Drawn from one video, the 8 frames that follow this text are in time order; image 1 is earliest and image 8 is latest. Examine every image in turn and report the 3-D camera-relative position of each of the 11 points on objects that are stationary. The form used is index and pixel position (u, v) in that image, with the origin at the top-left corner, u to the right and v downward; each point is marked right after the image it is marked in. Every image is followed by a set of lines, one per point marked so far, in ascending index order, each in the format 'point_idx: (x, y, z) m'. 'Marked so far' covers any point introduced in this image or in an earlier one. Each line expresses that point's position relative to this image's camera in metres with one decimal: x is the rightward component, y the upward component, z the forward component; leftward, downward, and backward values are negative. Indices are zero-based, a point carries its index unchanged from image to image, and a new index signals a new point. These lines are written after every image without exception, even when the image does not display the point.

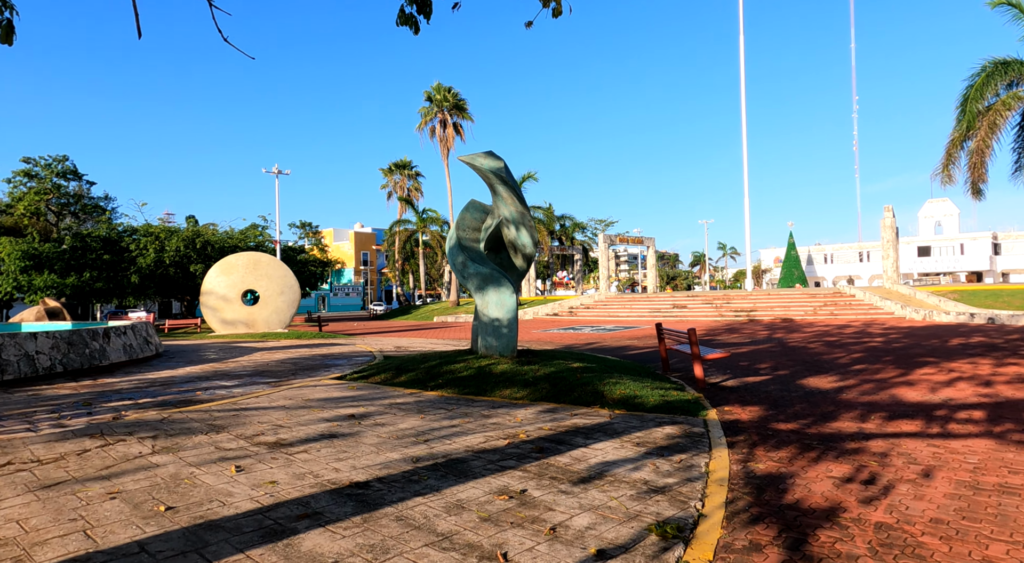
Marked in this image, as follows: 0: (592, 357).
0: (+1.5, -1.5, +11.8) m
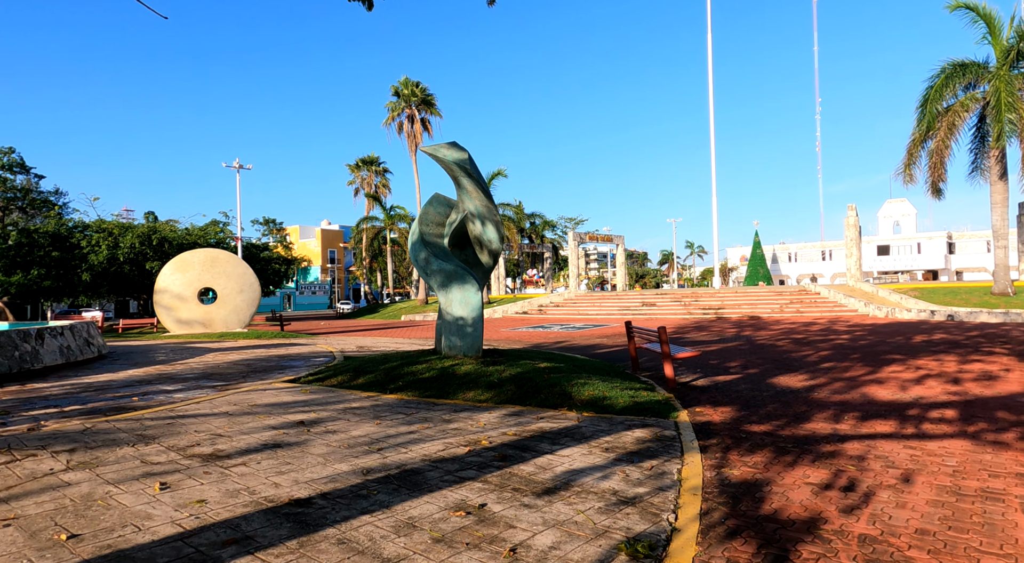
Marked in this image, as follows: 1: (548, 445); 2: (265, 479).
0: (+0.9, -1.4, +11.6) m
1: (+0.3, -1.4, +5.4) m
2: (-1.6, -1.3, +4.0) m
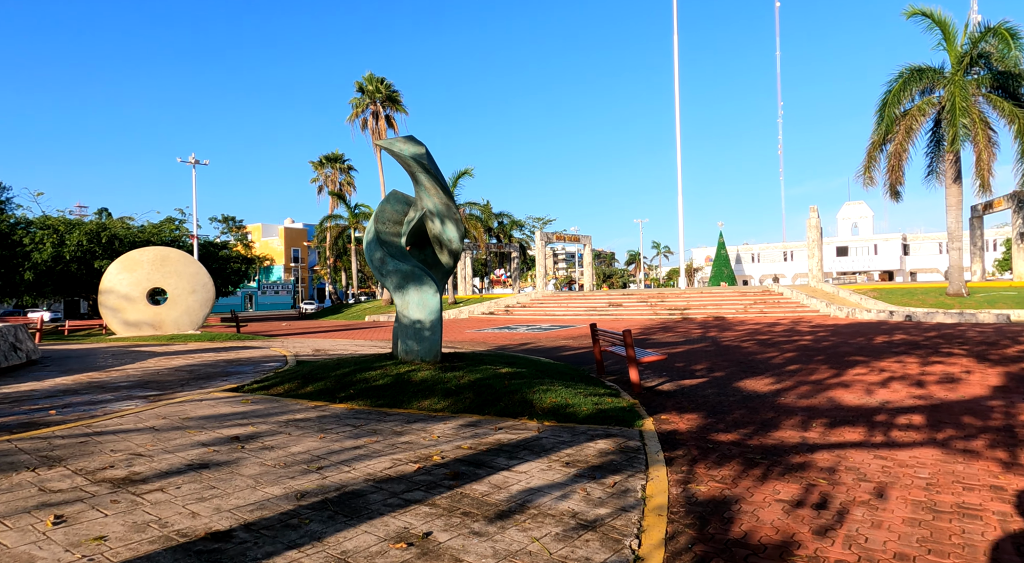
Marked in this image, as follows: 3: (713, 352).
0: (+0.2, -1.4, +11.2) m
1: (-0.1, -1.4, +5.0) m
2: (-1.9, -1.3, +3.6) m
3: (+4.3, -1.5, +13.4) m
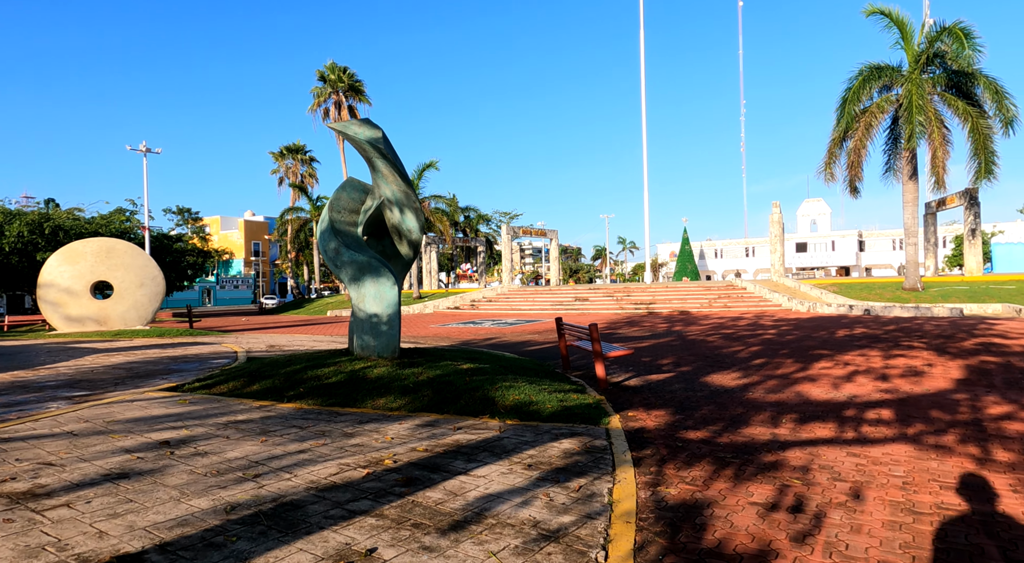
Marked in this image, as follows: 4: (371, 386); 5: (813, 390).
0: (-0.4, -1.3, +10.9) m
1: (-0.4, -1.4, +4.7) m
2: (-2.1, -1.2, +3.1) m
3: (+3.6, -1.4, +13.3) m
4: (-1.6, -1.2, +6.9) m
5: (+3.8, -1.4, +7.9) m
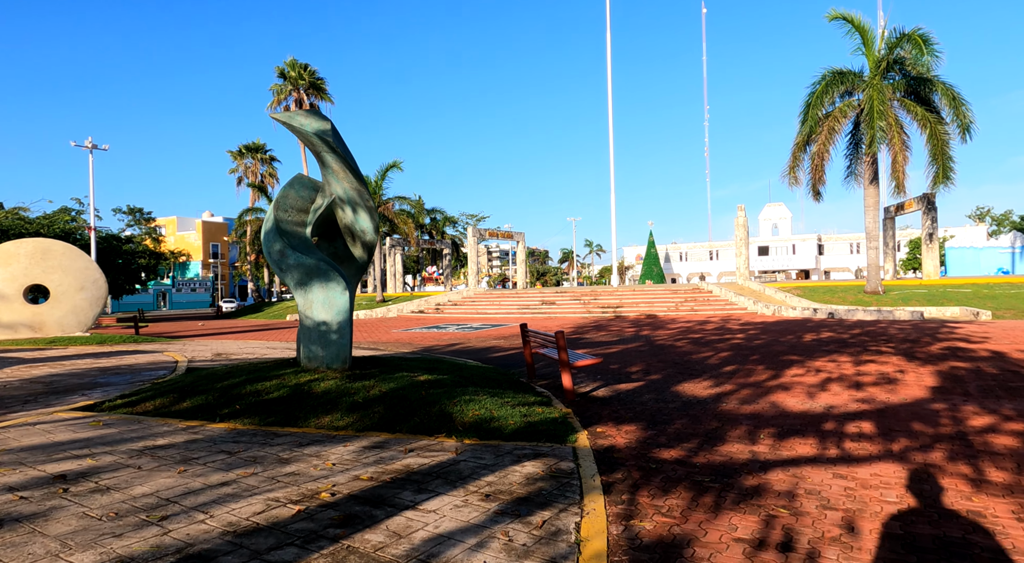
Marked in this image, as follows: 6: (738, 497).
0: (-1.0, -1.4, +10.3) m
1: (-0.7, -1.4, +4.1) m
2: (-2.3, -1.3, +2.5) m
3: (+2.8, -1.5, +12.9) m
4: (-2.0, -1.2, +6.3) m
5: (+3.3, -1.4, +7.5) m
6: (+1.5, -1.4, +4.2) m
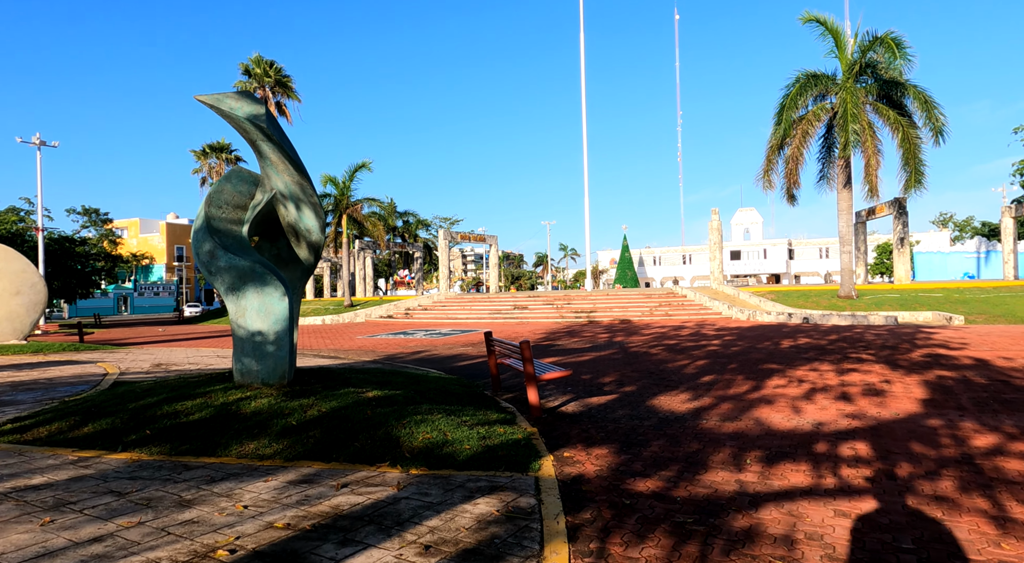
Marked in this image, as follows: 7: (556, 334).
0: (-1.6, -1.4, +9.5) m
1: (-1.0, -1.4, +3.4) m
2: (-2.6, -1.3, +1.6) m
3: (+2.2, -1.6, +12.3) m
4: (-2.3, -1.3, +5.5) m
5: (+2.9, -1.5, +6.9) m
6: (+1.2, -1.5, +3.5) m
7: (+1.4, -1.6, +19.6) m
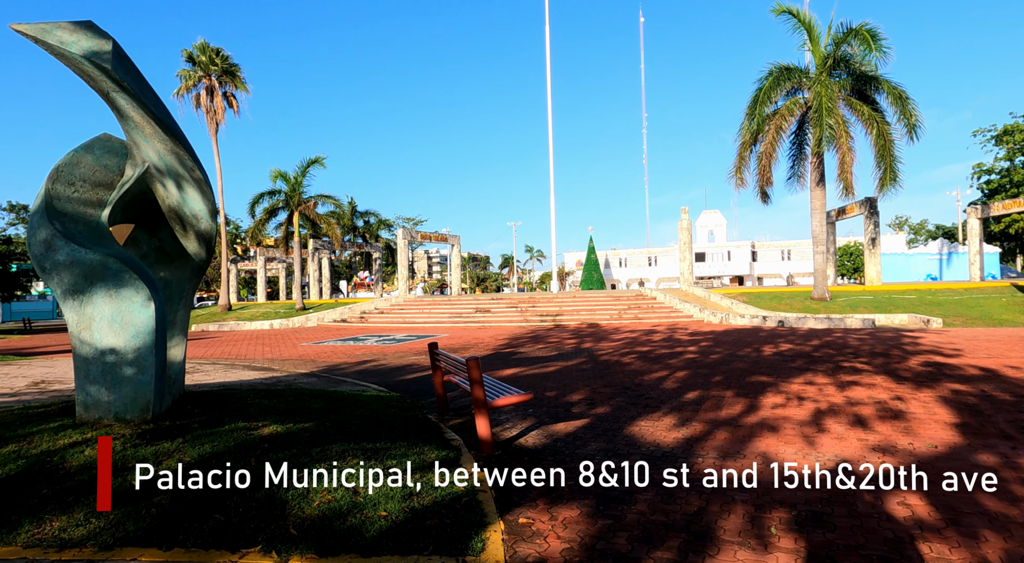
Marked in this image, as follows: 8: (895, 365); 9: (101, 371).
0: (-2.2, -1.5, +7.9) m
1: (-1.3, -1.4, +1.8) m
2: (-2.8, -1.3, 0.0) m
3: (+1.4, -1.6, +10.9) m
4: (-2.8, -1.3, +3.8) m
5: (+2.4, -1.5, +5.5) m
6: (+0.9, -1.5, +2.0) m
7: (+0.2, -1.7, +18.2) m
8: (+6.7, -1.4, +10.9) m
9: (-3.2, -0.7, +4.9) m
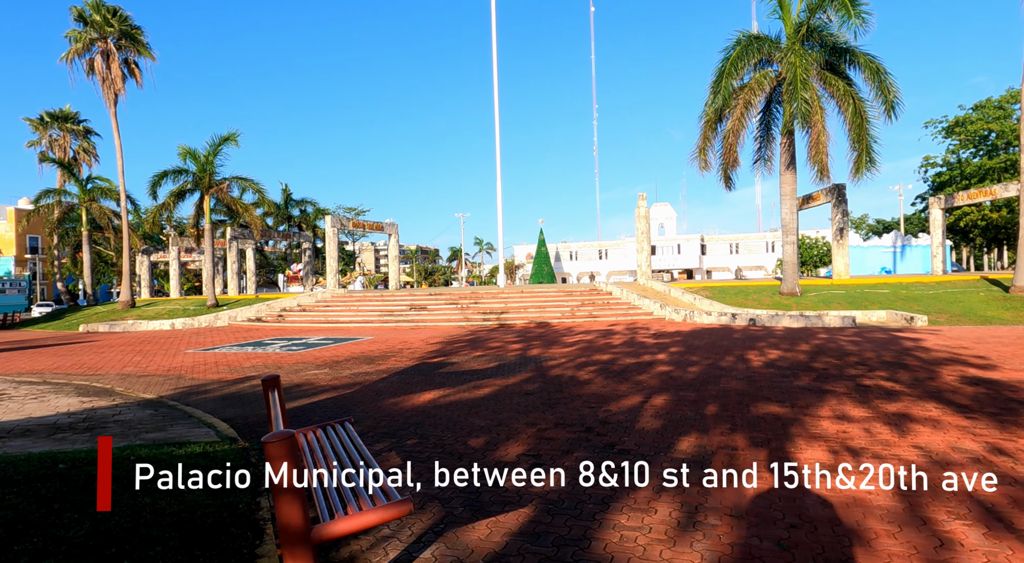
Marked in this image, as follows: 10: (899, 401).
0: (-3.0, -1.4, +4.7) m
1: (-1.6, -1.4, -1.3) m
2: (-2.9, -1.3, -3.2) m
3: (+0.3, -1.5, +8.0) m
4: (-3.2, -1.2, +0.6) m
5: (+1.8, -1.4, +2.7) m
6: (+0.5, -1.5, -0.9) m
7: (-1.4, -1.5, +15.1) m
8: (+5.6, -1.3, +8.4) m
9: (-3.8, -0.7, +1.7) m
10: (+4.5, -1.3, +7.2) m
